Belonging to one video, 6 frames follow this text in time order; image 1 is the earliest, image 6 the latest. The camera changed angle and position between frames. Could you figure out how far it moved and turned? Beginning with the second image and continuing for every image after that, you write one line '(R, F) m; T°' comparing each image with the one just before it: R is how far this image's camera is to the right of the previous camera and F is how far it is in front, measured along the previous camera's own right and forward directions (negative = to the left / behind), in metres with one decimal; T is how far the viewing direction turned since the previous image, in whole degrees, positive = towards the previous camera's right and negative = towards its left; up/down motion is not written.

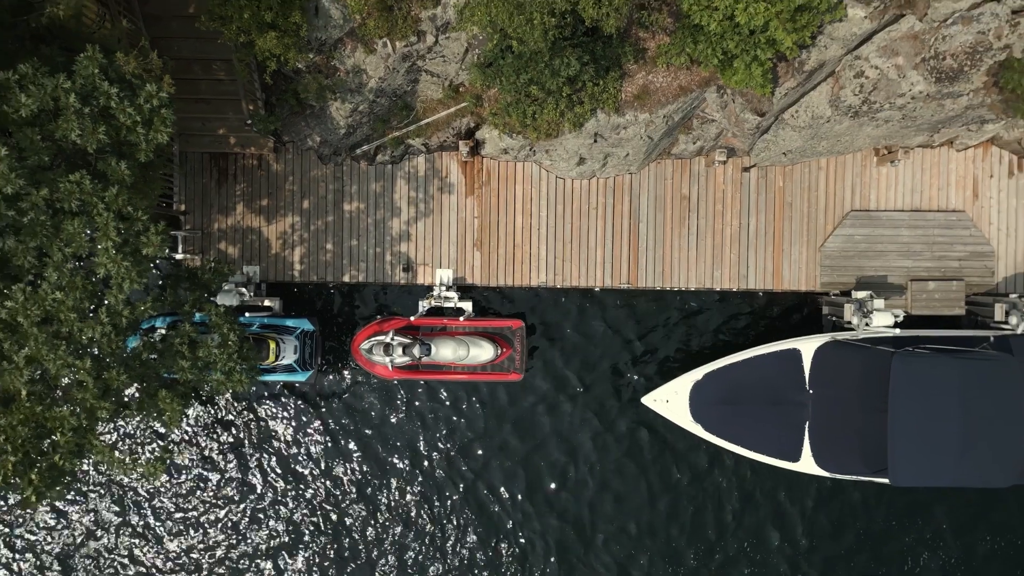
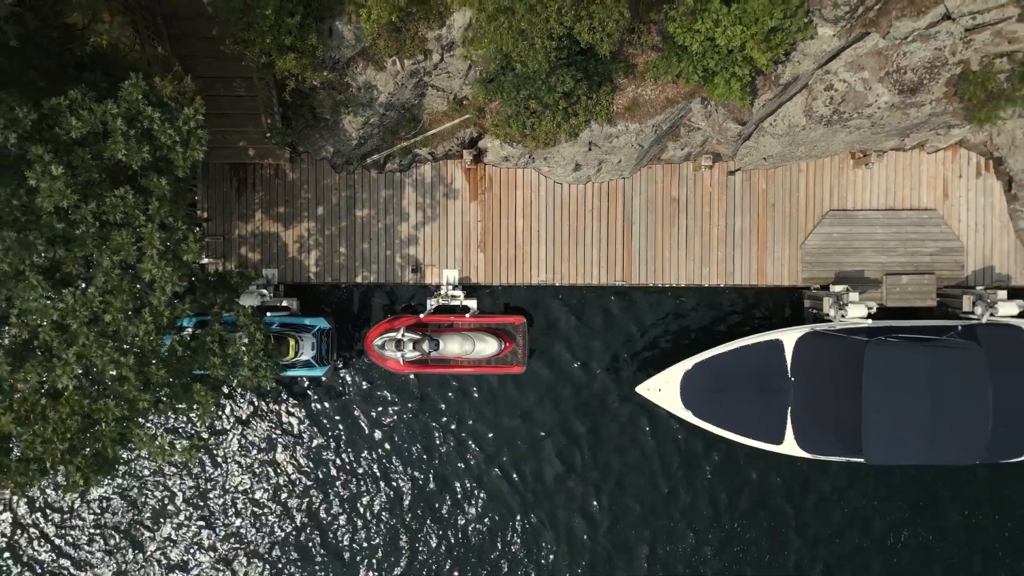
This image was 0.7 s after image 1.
(-0.1, -1.0) m; 0°
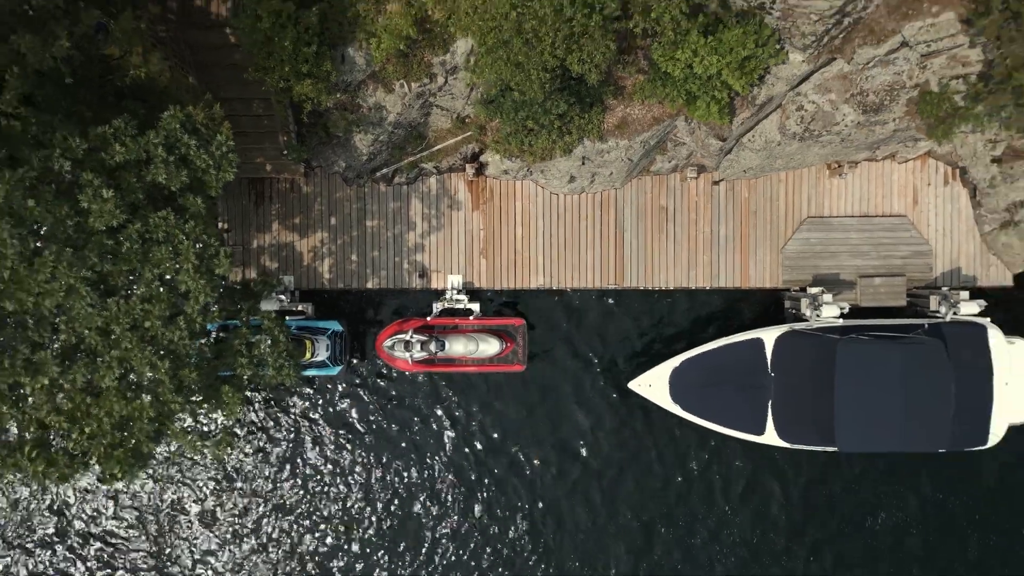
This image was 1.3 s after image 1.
(0.0, -1.1) m; 0°
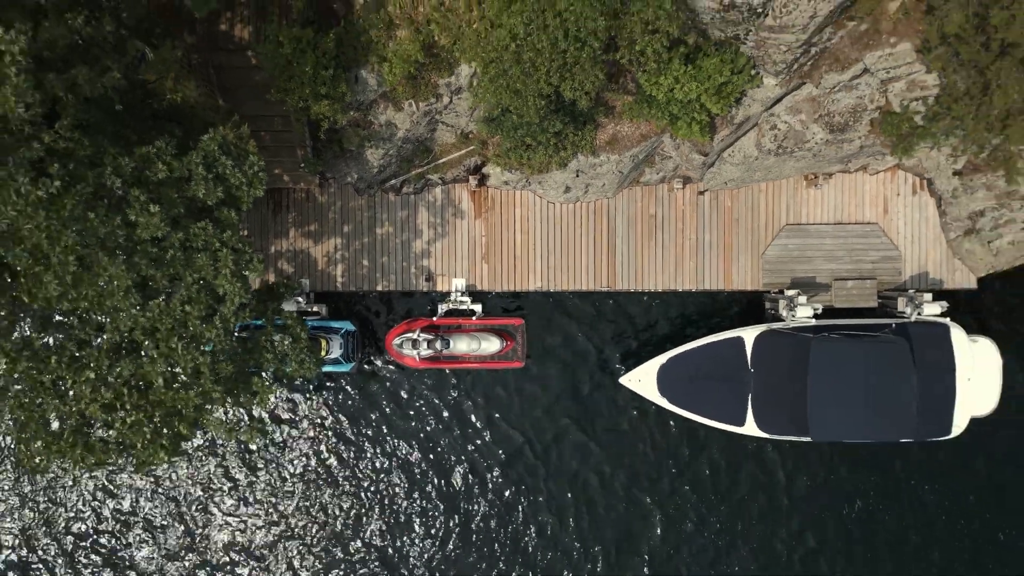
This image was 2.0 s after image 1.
(0.0, -1.2) m; 0°
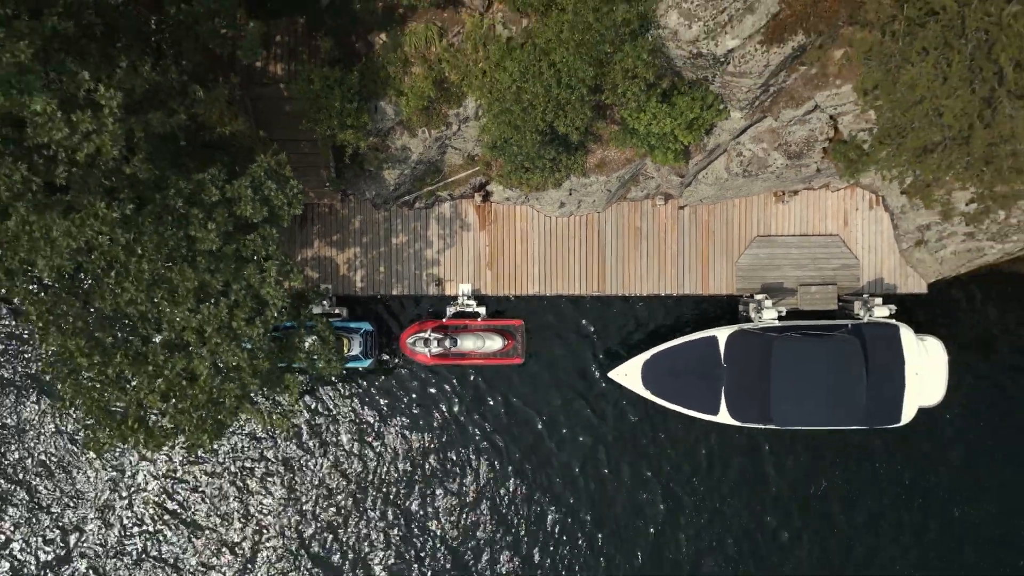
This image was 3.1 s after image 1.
(0.0, -2.1) m; 0°
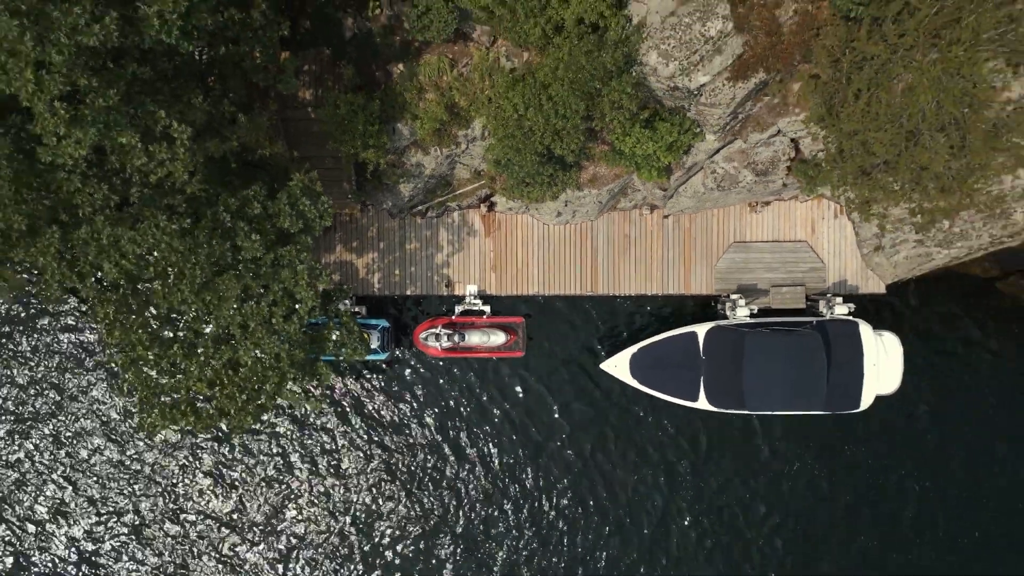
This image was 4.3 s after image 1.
(-0.1, -2.2) m; 0°
